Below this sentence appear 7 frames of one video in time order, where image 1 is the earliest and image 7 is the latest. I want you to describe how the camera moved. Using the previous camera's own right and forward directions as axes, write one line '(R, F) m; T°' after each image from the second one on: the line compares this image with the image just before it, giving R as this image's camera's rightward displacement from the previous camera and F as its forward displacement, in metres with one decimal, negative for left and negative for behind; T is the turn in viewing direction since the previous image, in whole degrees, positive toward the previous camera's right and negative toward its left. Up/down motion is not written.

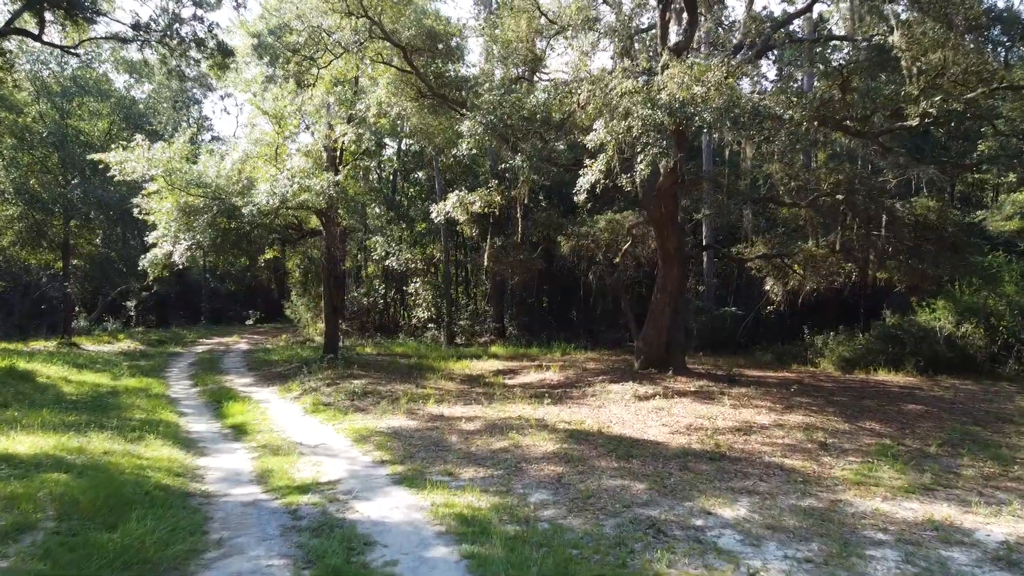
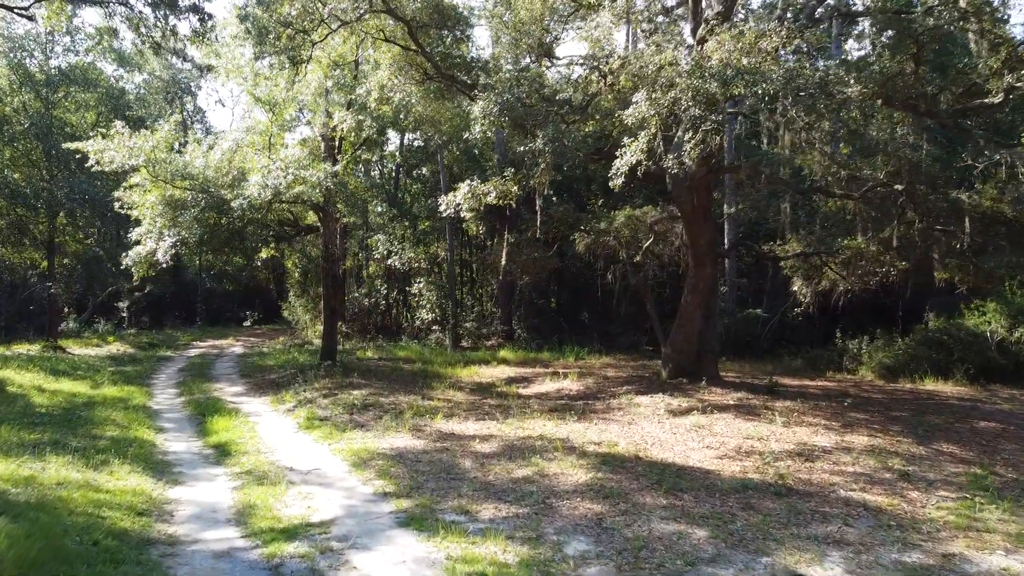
(-0.2, +1.3) m; 0°
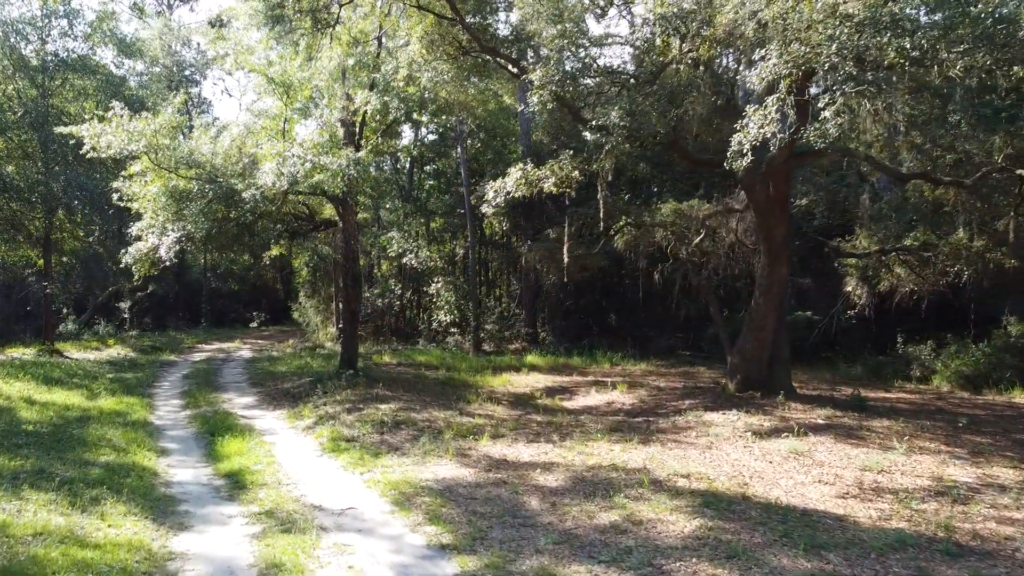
(-0.6, +1.4) m; 0°
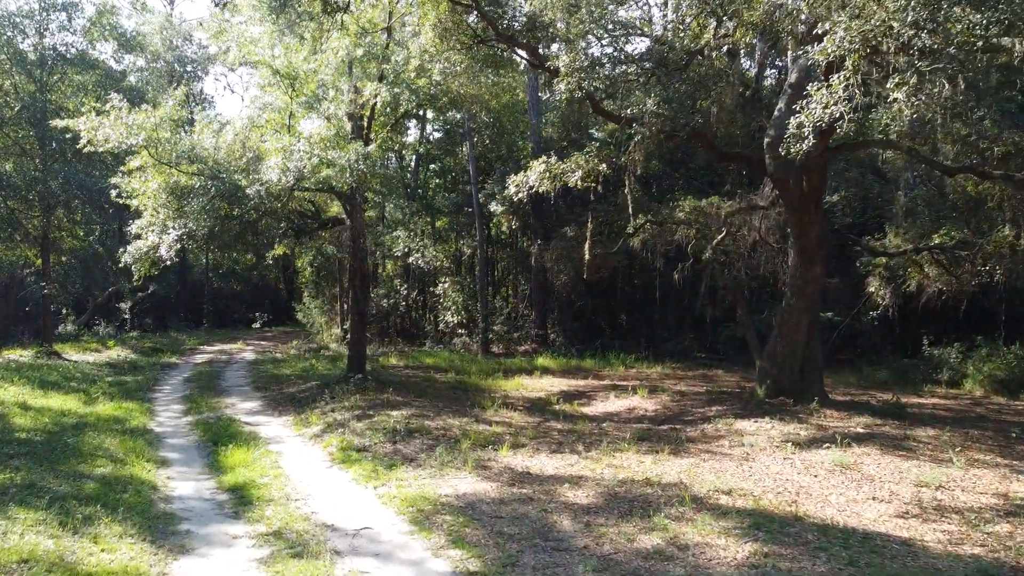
(-0.2, +0.5) m; 0°
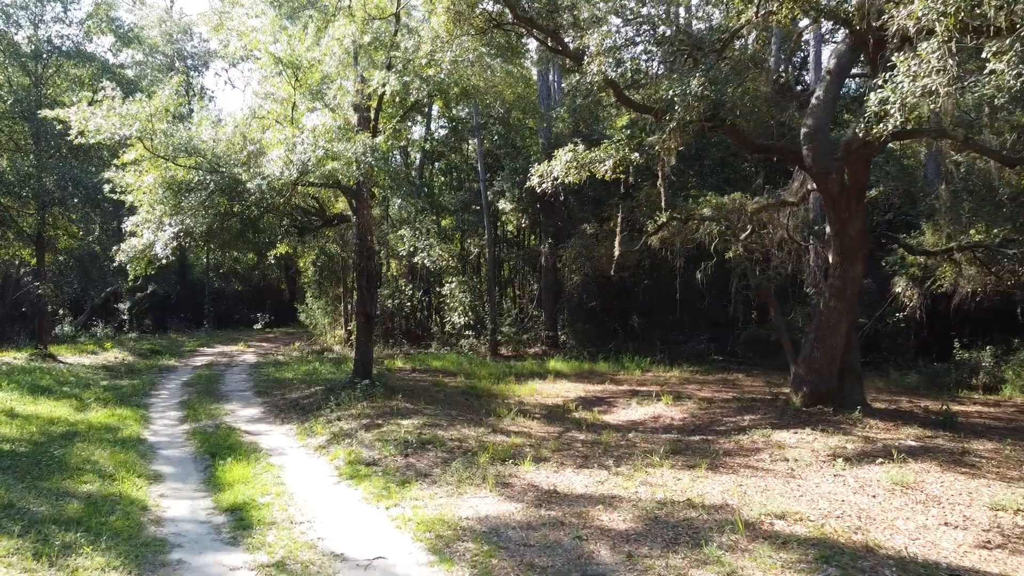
(-0.2, +0.7) m; 0°
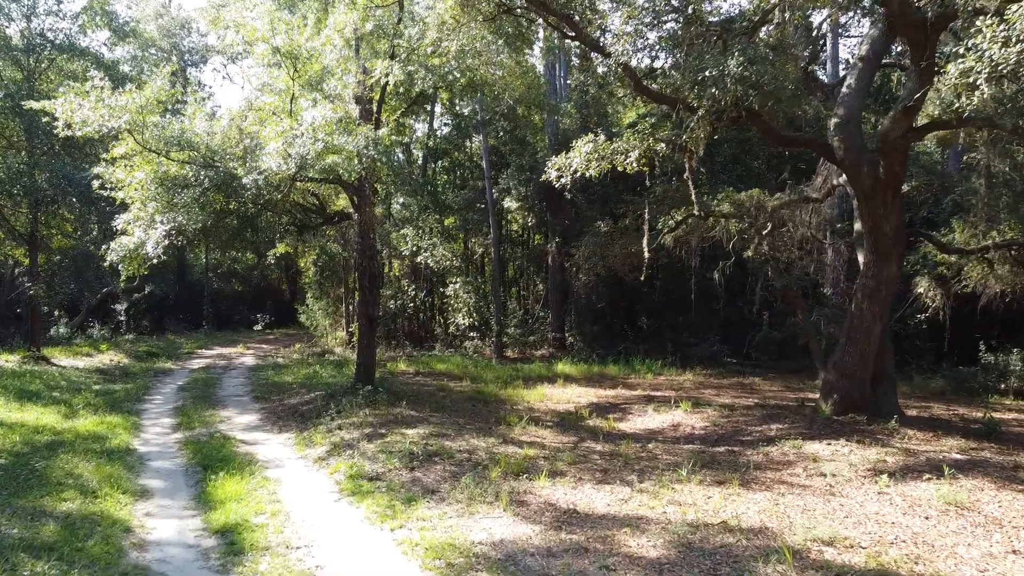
(-0.1, +0.6) m; 0°
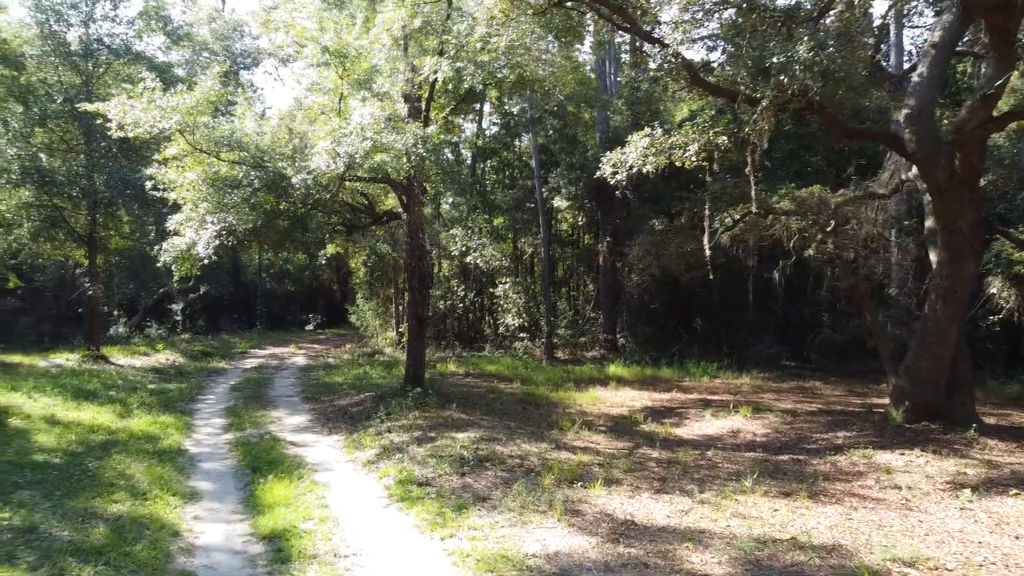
(0.0, +0.3) m; -3°
